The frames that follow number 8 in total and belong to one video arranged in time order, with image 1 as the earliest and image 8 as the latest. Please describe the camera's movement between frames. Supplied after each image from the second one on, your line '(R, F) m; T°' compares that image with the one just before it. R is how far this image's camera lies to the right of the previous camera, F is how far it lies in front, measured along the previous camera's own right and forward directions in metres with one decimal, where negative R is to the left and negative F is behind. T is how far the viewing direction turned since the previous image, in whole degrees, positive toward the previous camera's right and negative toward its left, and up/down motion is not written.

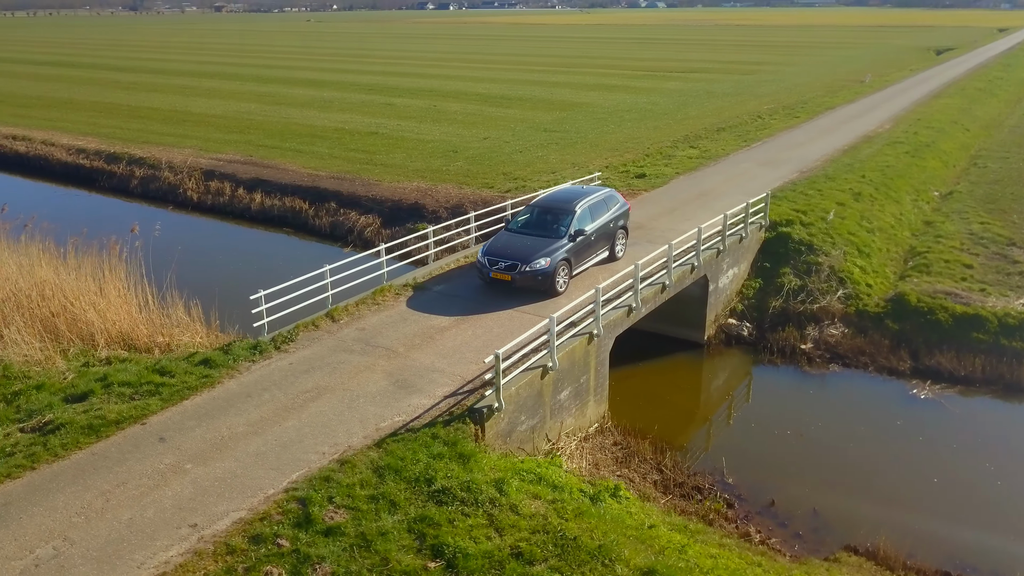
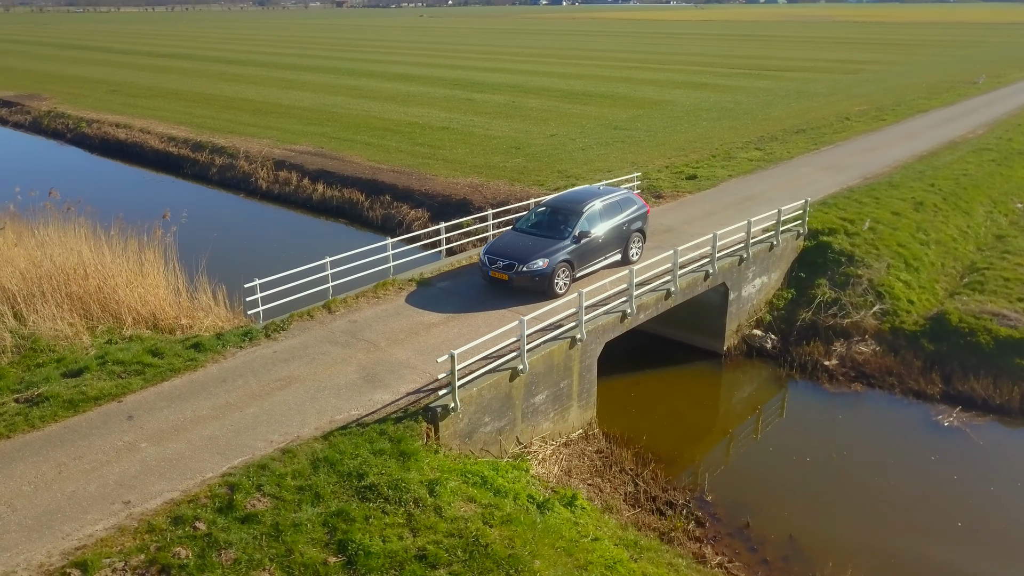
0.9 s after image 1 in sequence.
(+1.8, +0.2) m; -7°
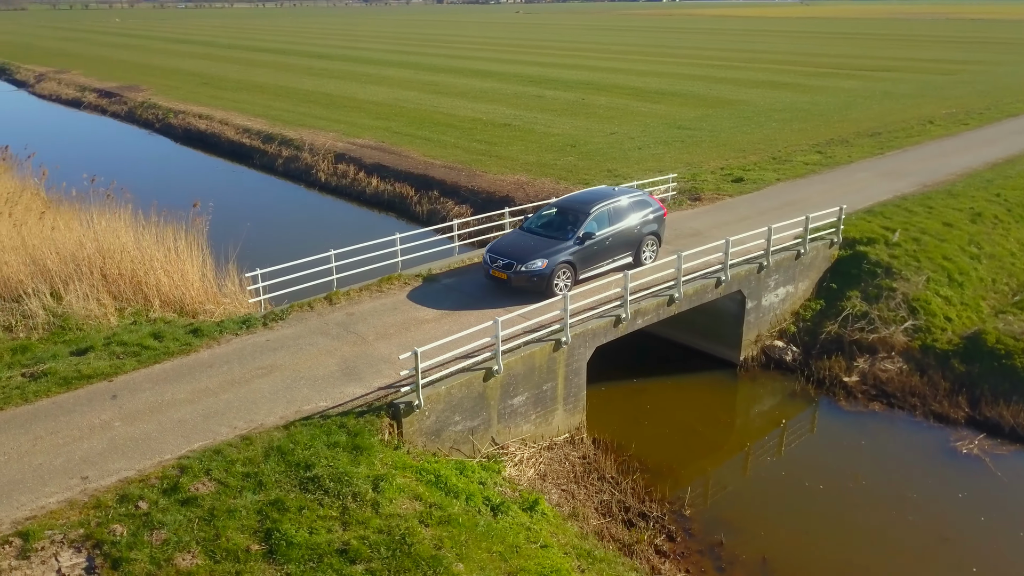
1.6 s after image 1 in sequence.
(+1.5, +0.2) m; -6°
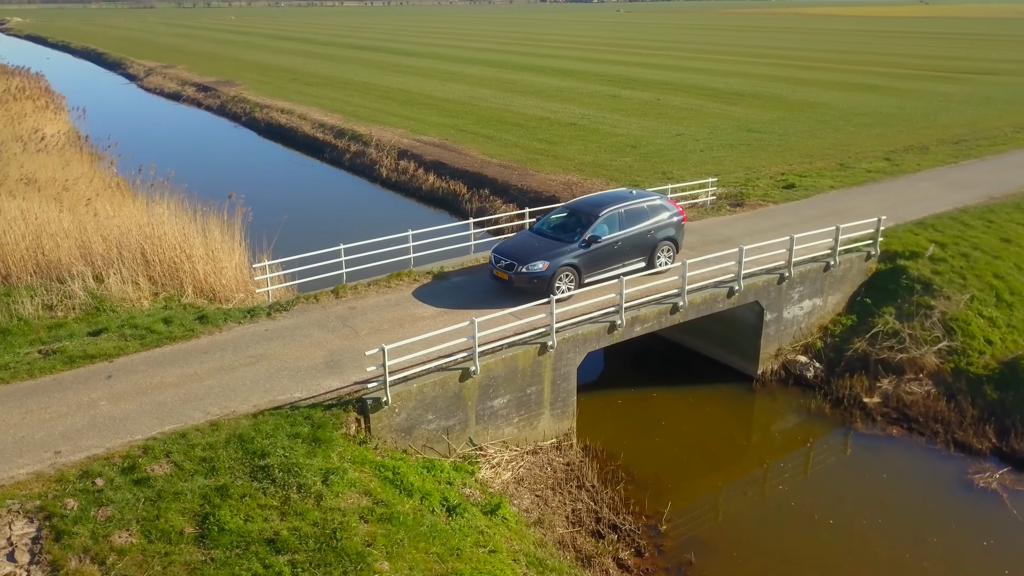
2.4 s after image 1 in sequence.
(+1.6, +0.2) m; -7°
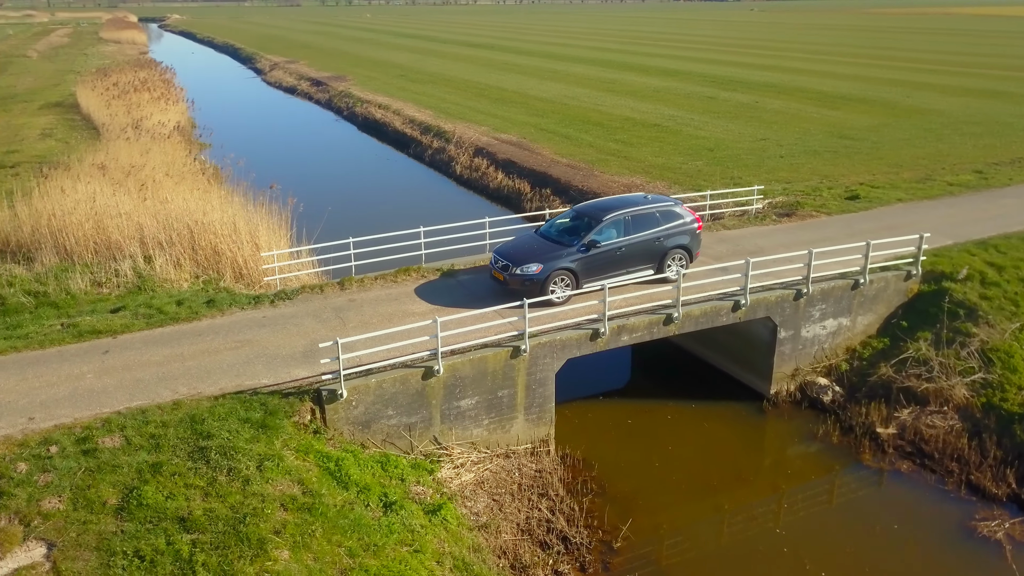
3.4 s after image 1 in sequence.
(+2.1, +0.3) m; -8°
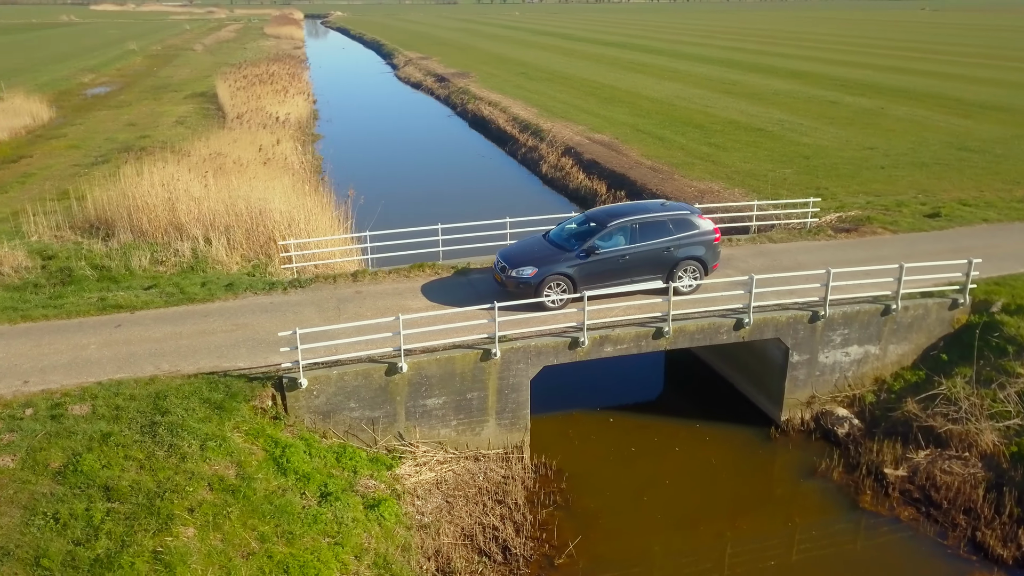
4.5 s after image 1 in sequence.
(+2.3, +0.4) m; -10°
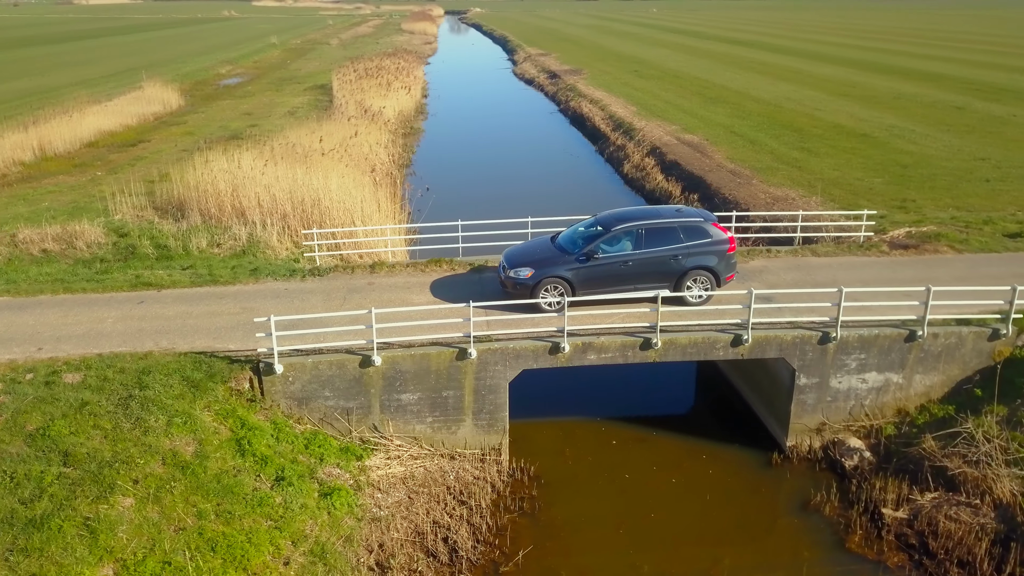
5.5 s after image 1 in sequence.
(+2.1, +0.3) m; -9°
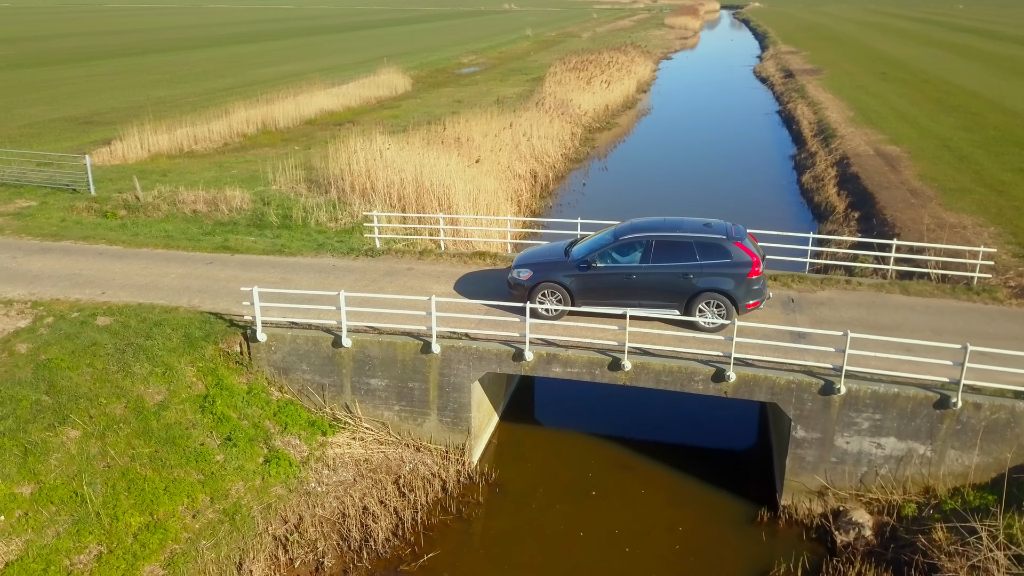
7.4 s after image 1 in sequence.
(+3.8, +1.0) m; -18°
